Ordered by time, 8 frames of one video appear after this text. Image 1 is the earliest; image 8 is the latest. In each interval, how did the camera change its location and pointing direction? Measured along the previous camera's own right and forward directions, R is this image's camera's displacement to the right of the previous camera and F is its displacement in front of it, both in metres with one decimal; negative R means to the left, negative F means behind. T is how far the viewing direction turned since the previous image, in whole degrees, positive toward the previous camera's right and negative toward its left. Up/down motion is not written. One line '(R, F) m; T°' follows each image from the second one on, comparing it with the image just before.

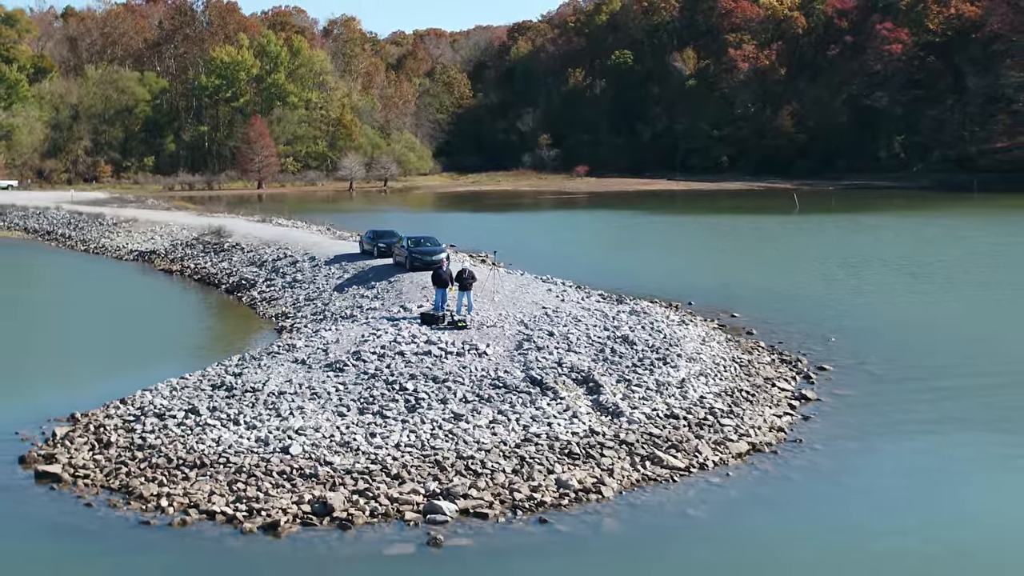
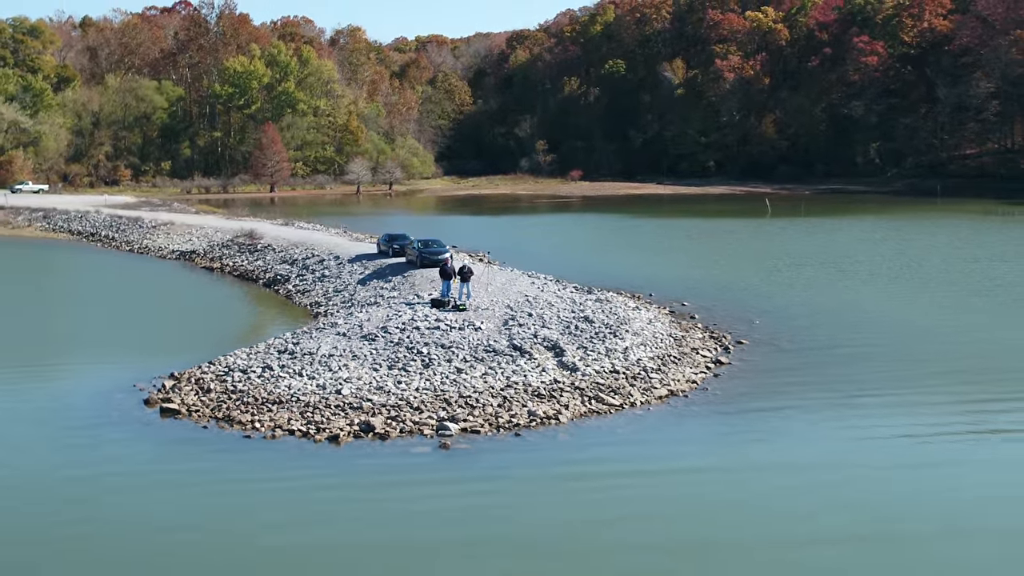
(+0.3, -5.2) m; 0°
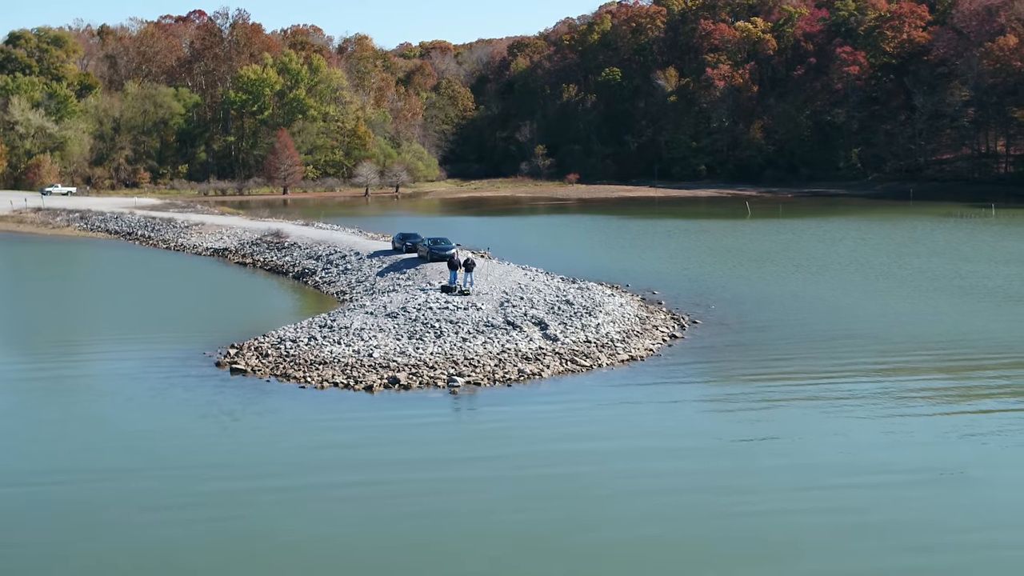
(+0.2, -5.0) m; 0°
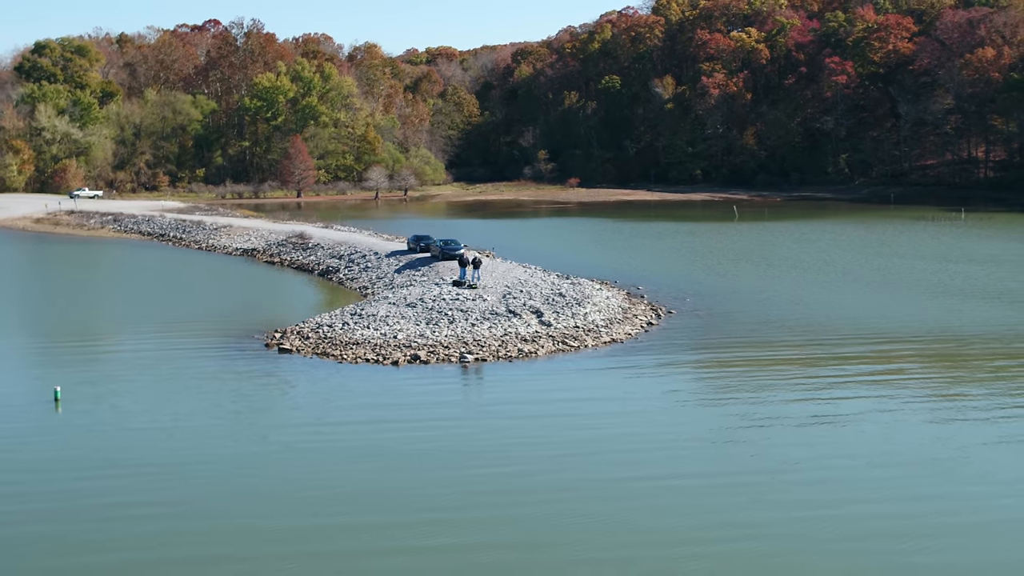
(+0.1, -4.6) m; 0°
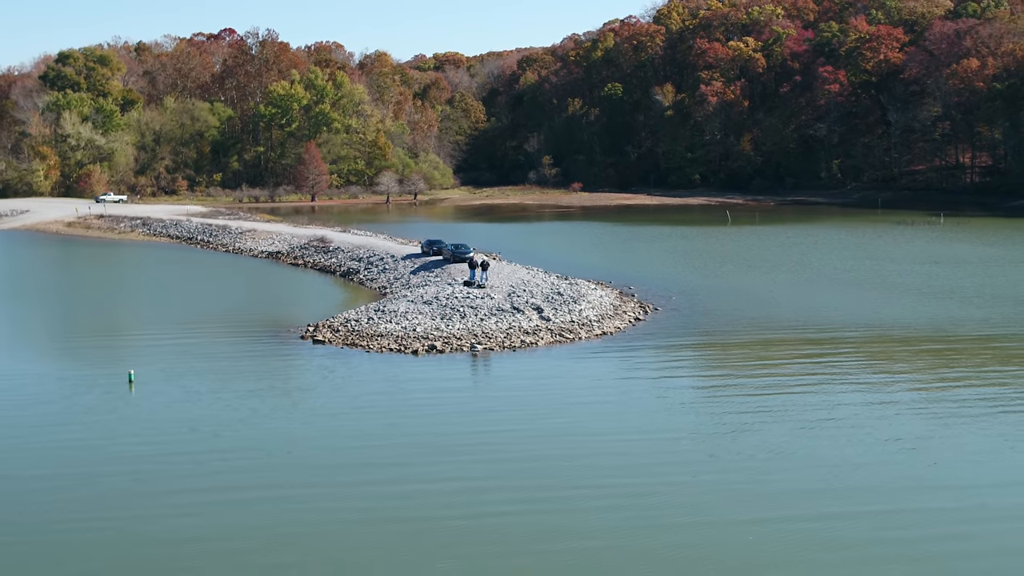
(+0.1, -4.1) m; 0°
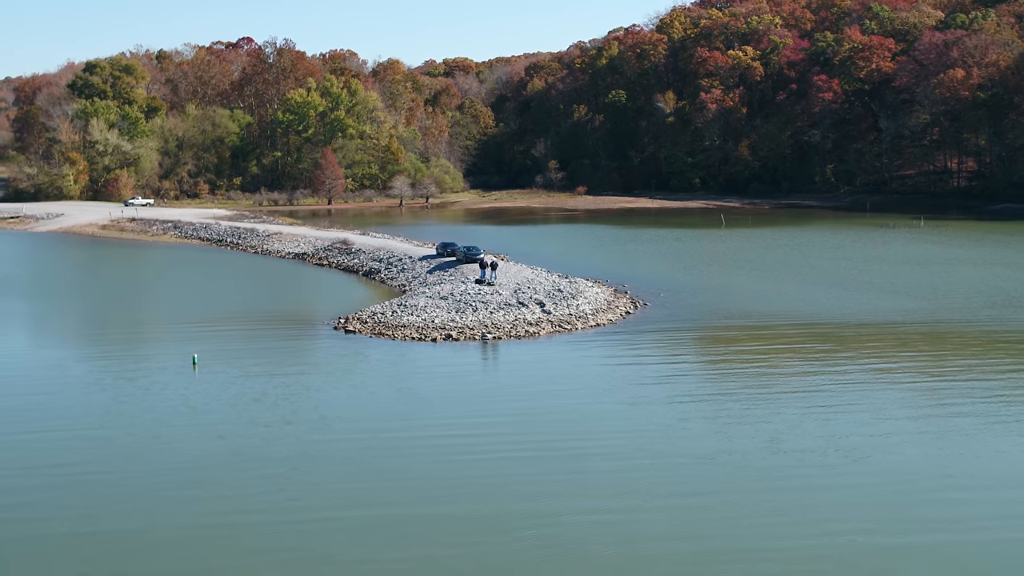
(+0.1, -4.8) m; 0°
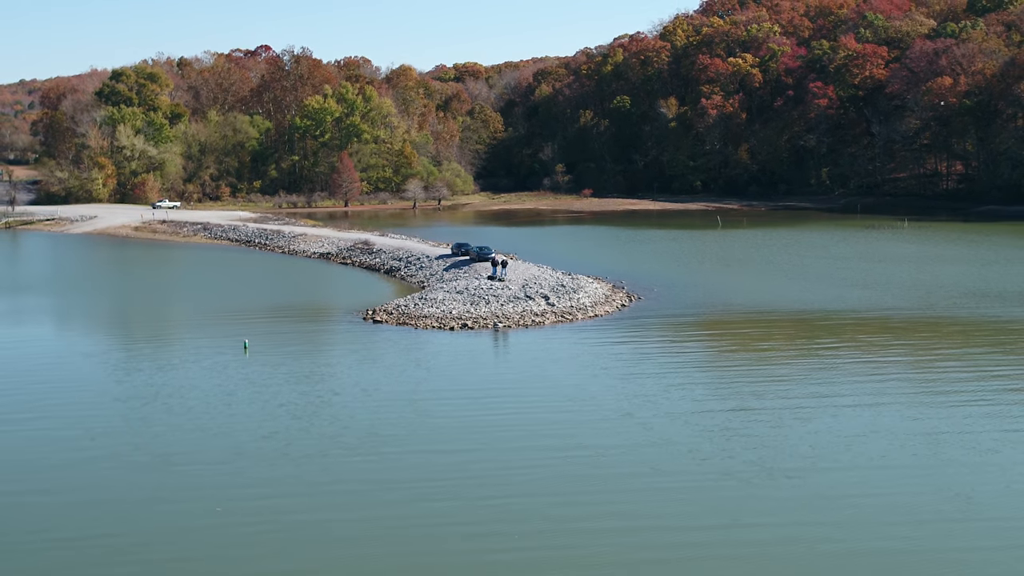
(0.0, -4.9) m; 0°
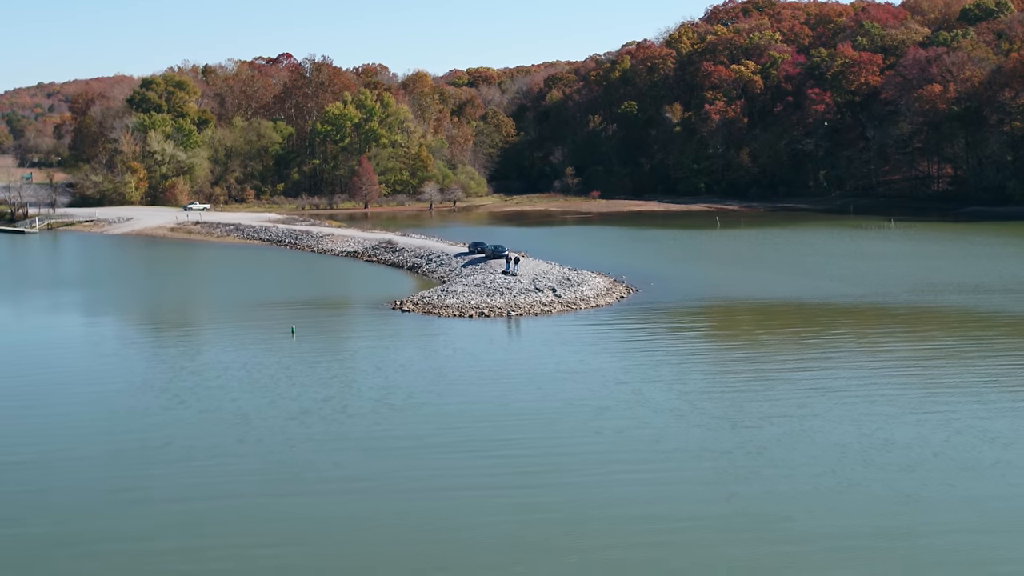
(0.0, -5.7) m; -1°
